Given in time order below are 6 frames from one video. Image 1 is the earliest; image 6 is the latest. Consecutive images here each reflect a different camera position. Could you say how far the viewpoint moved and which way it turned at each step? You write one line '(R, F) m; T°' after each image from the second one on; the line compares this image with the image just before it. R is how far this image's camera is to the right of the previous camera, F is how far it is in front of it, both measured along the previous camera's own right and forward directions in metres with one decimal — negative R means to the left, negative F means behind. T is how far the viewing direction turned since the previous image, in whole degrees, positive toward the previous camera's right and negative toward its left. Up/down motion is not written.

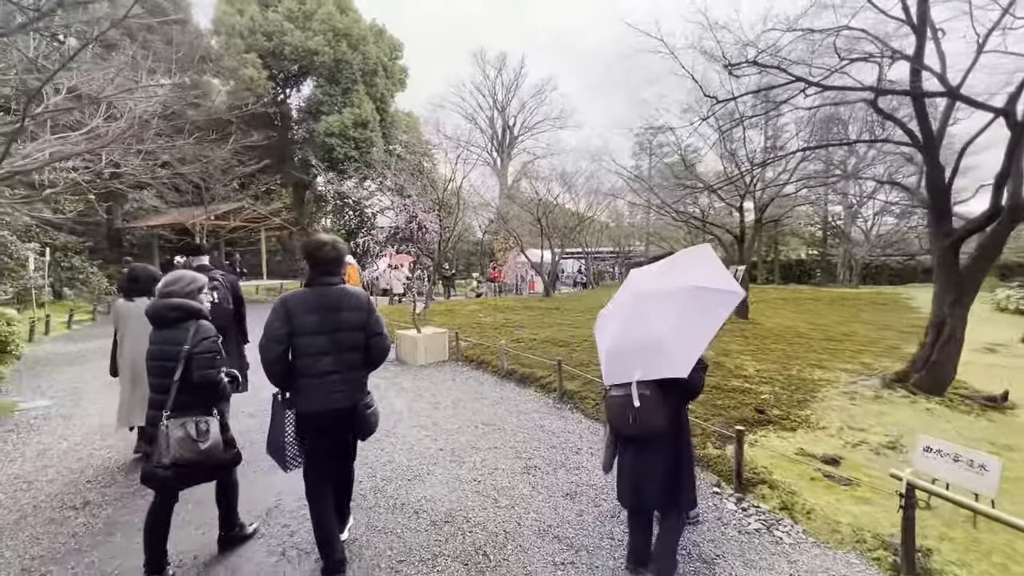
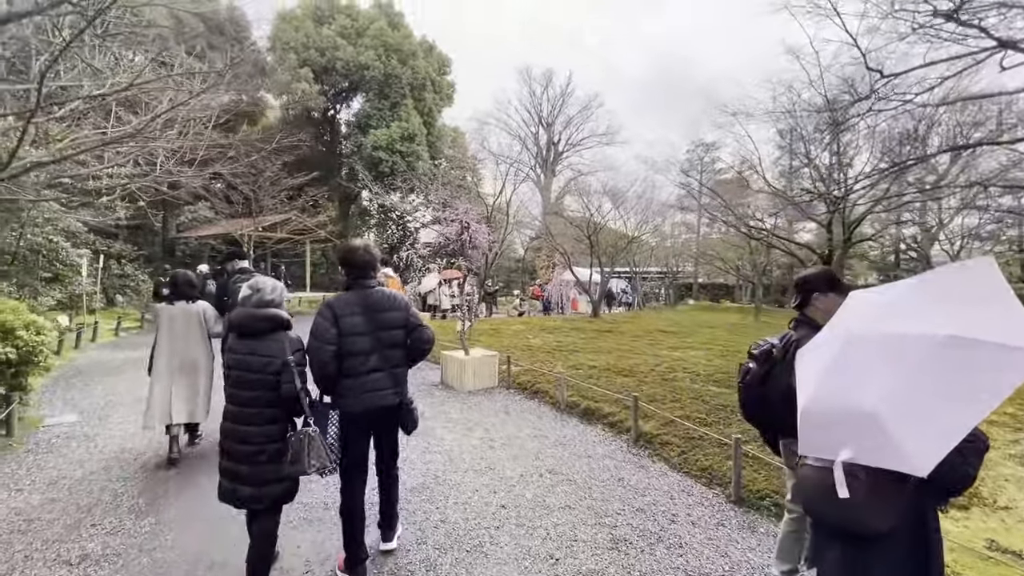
(-0.3, +0.6) m; -4°
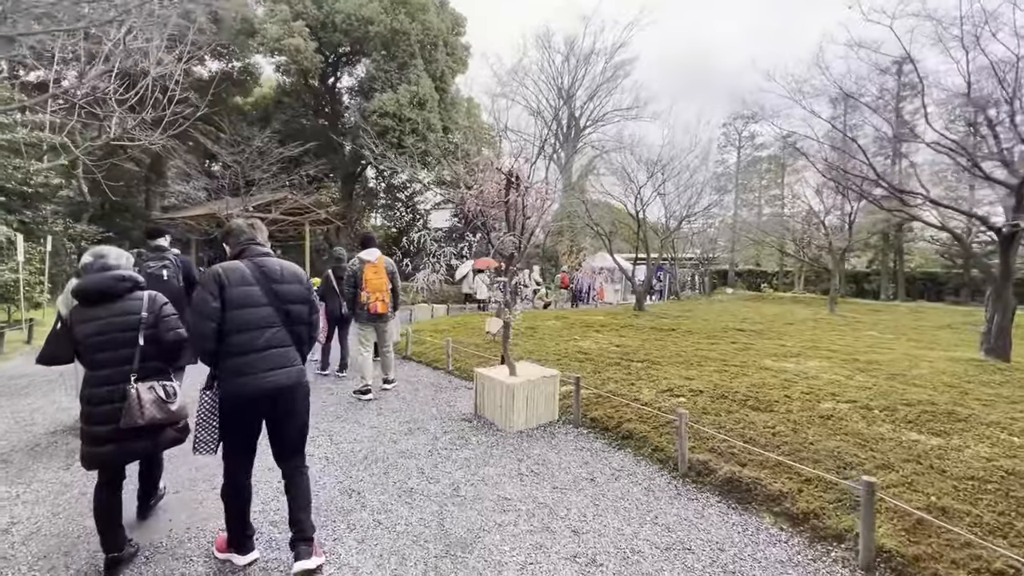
(-0.5, +1.8) m; -1°
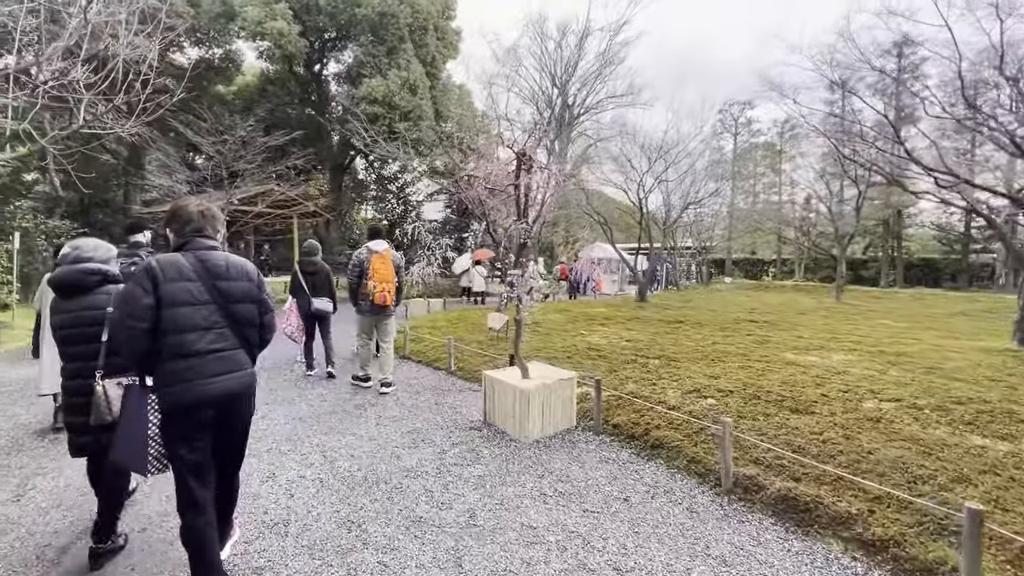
(-0.1, +0.4) m; +1°
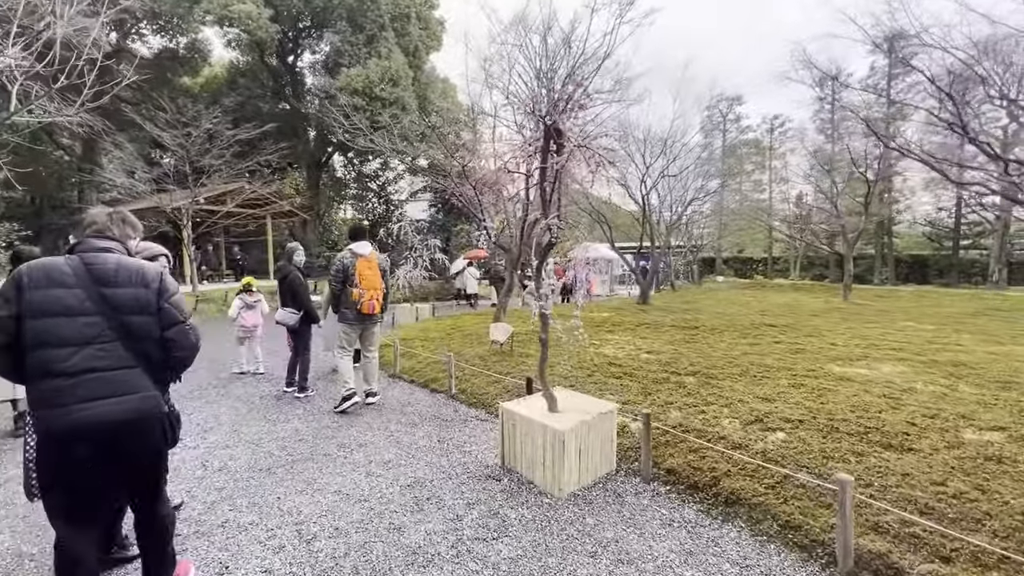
(-0.2, +0.7) m; +2°
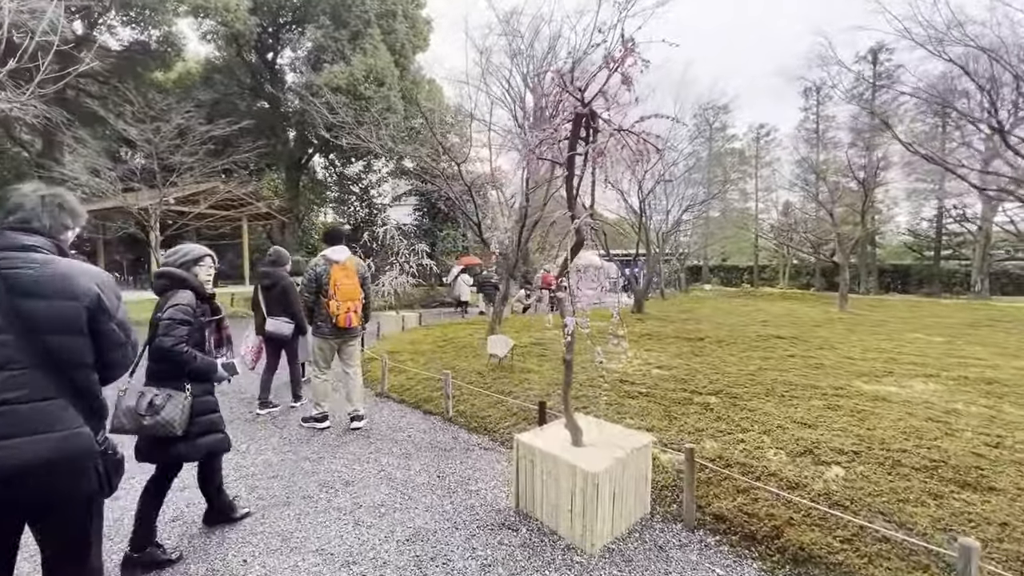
(-0.2, +0.4) m; +2°
